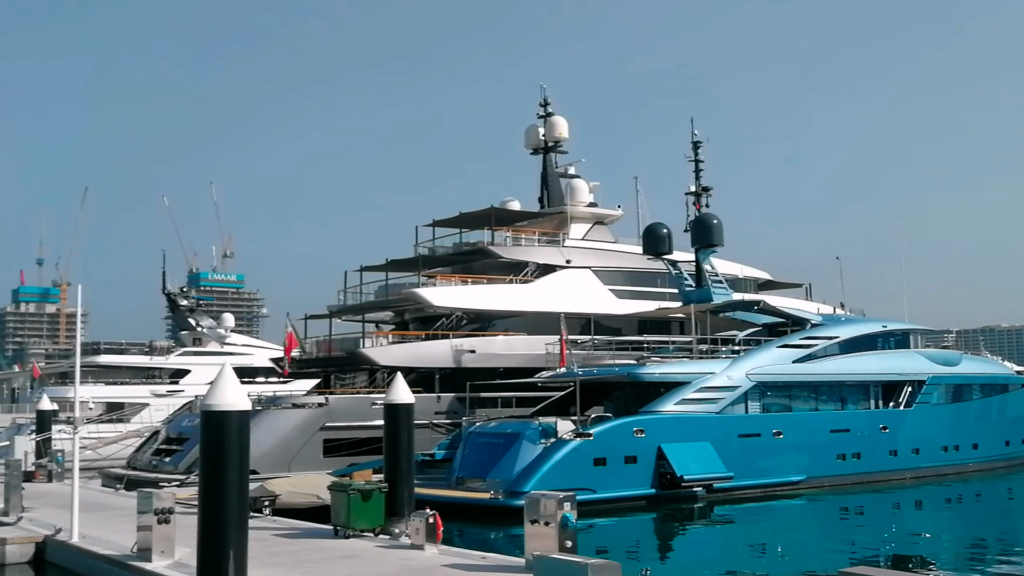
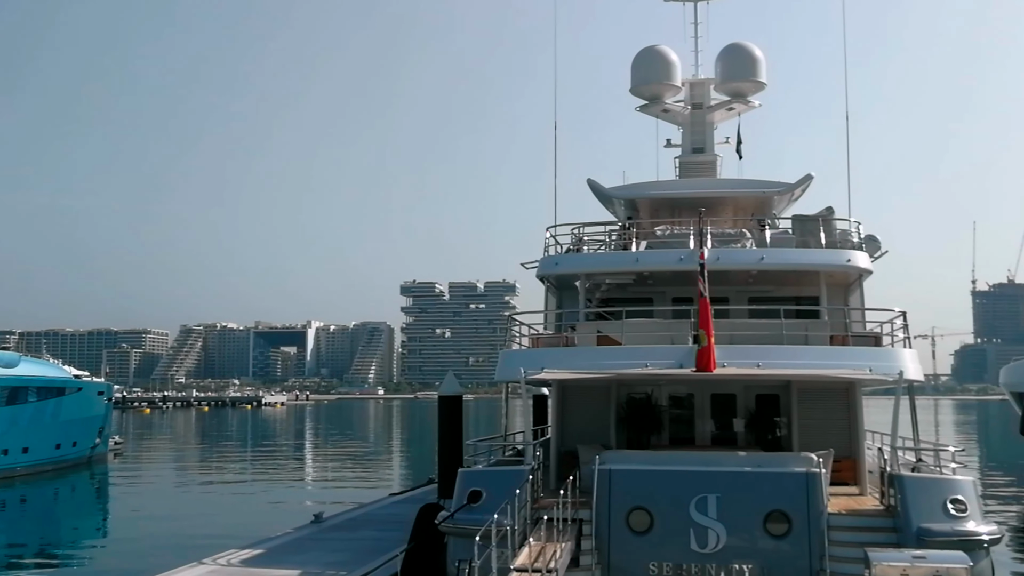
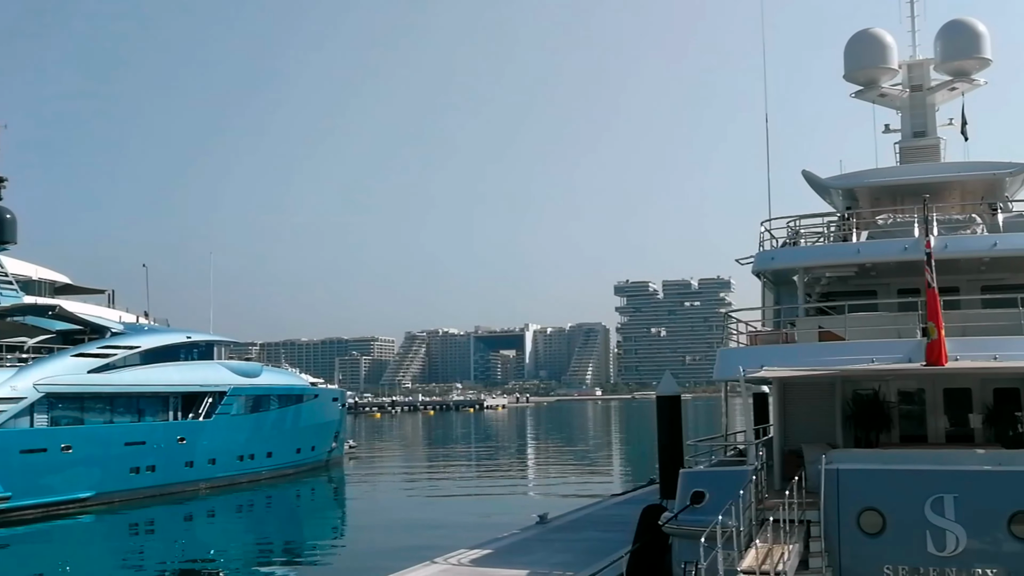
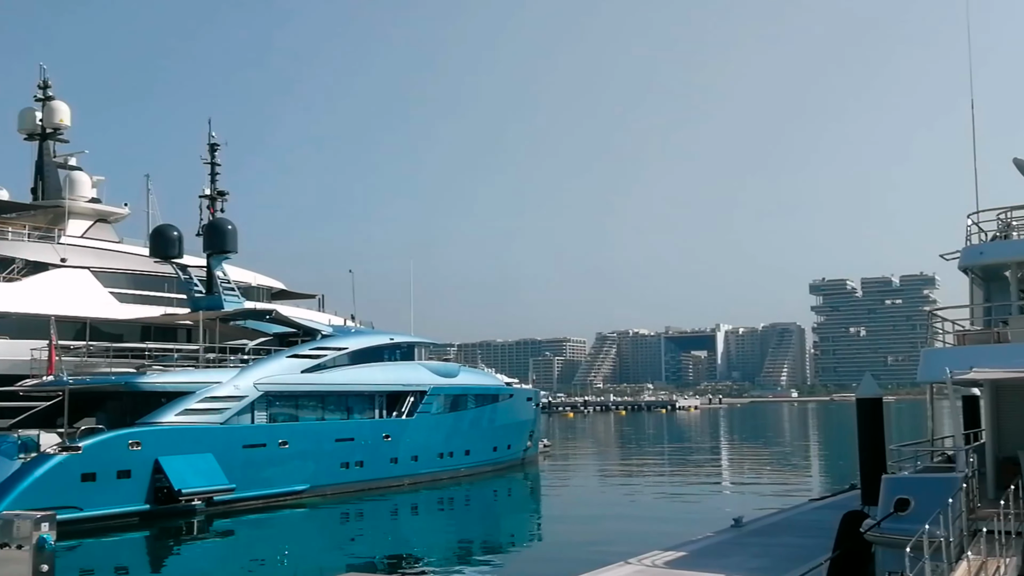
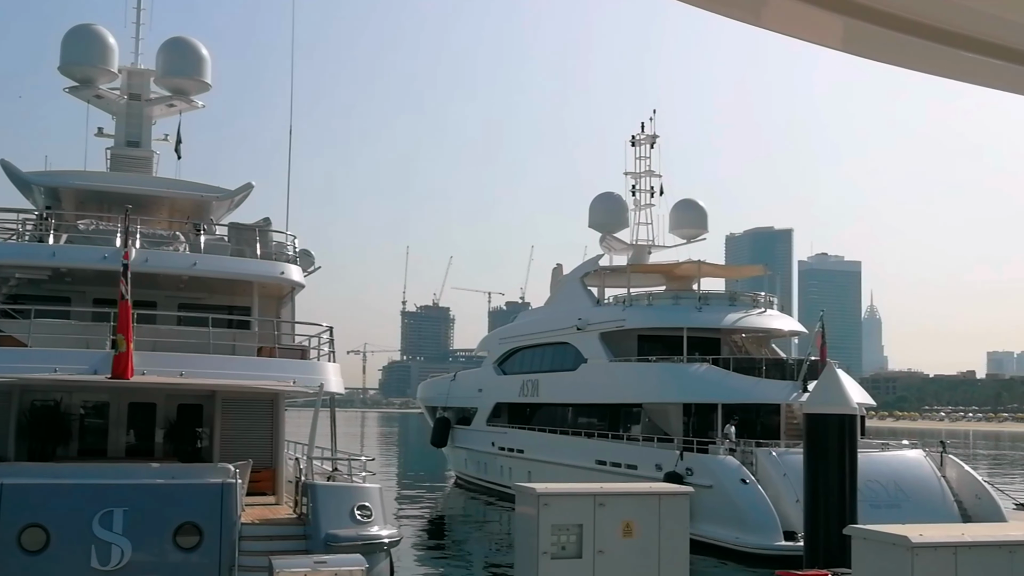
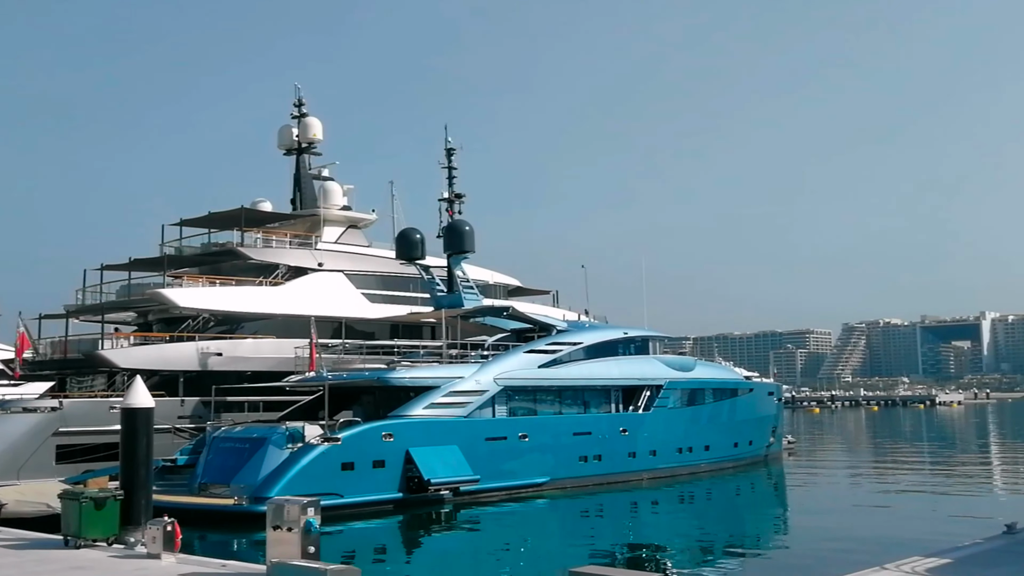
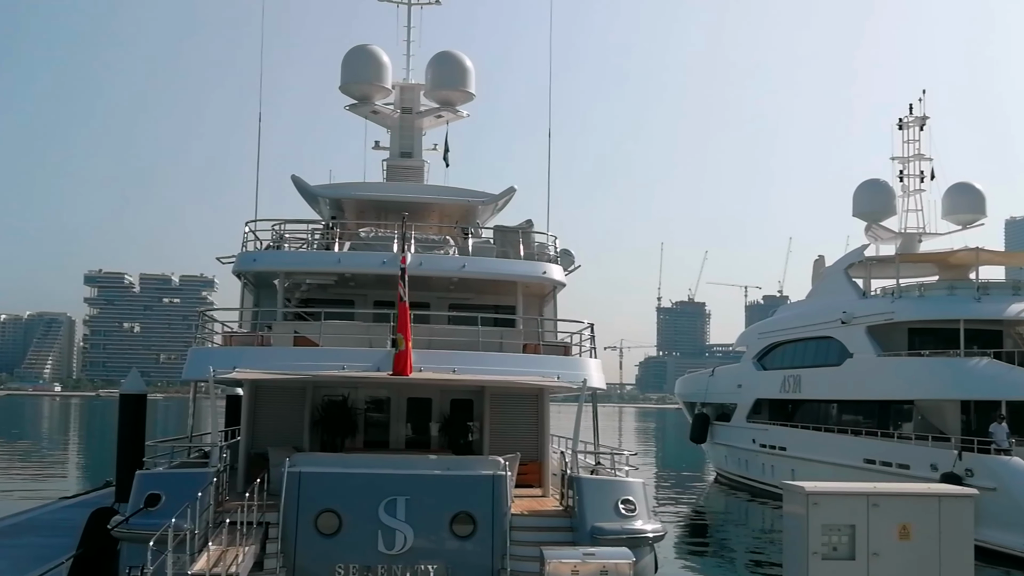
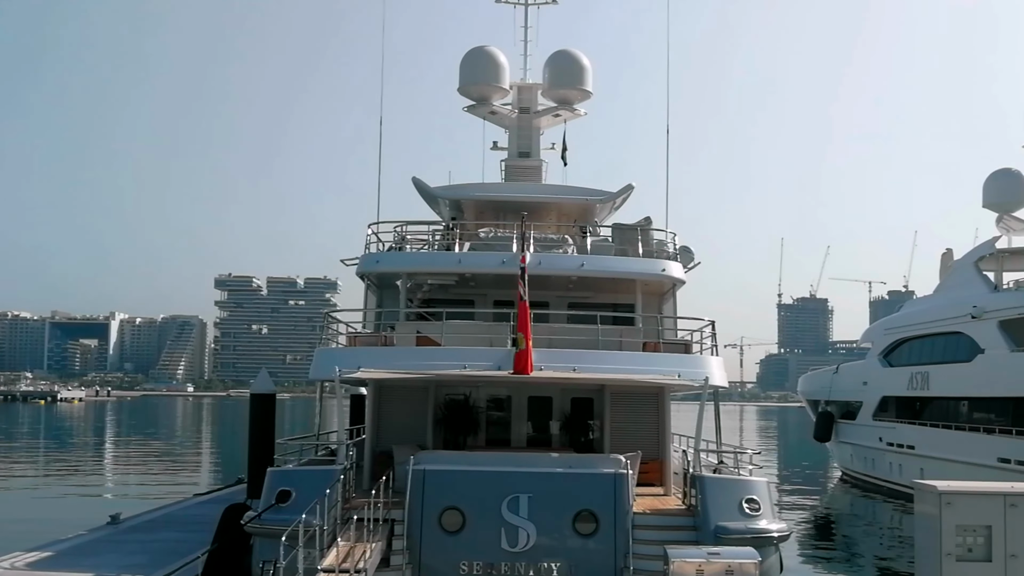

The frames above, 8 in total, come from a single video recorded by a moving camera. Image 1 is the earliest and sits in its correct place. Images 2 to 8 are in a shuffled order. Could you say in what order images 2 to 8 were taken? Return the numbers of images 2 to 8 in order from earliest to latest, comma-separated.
6, 4, 3, 2, 8, 7, 5
